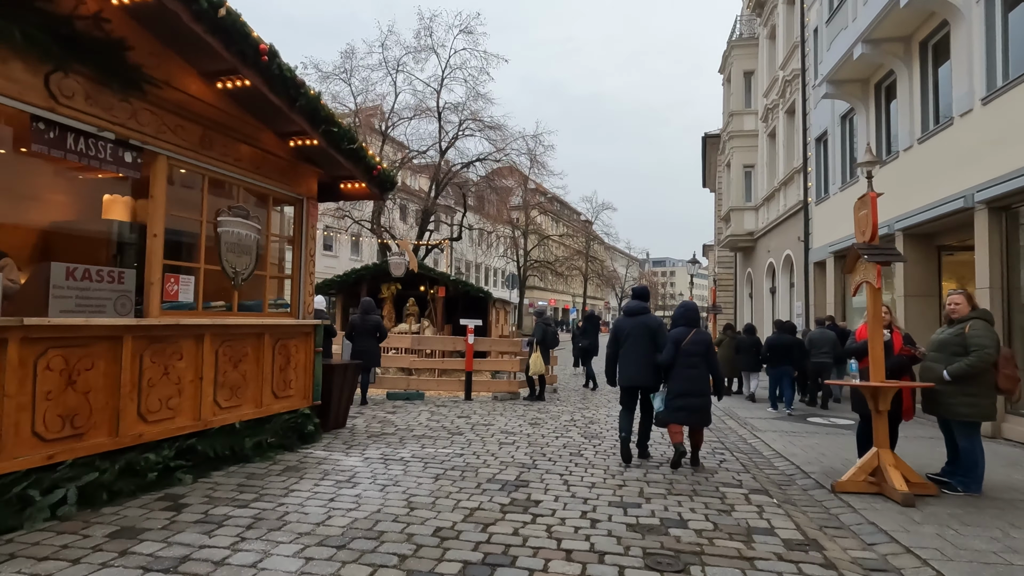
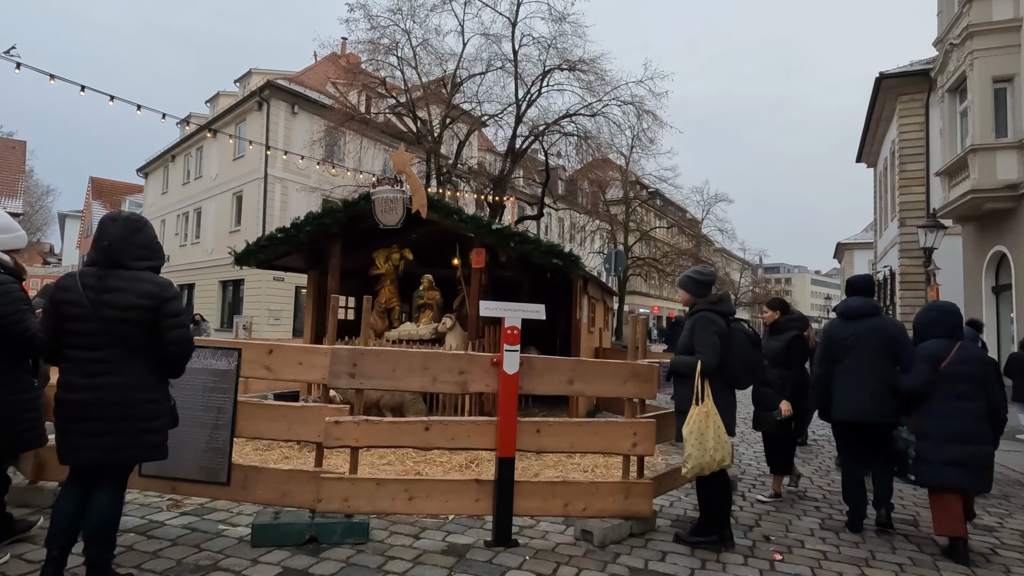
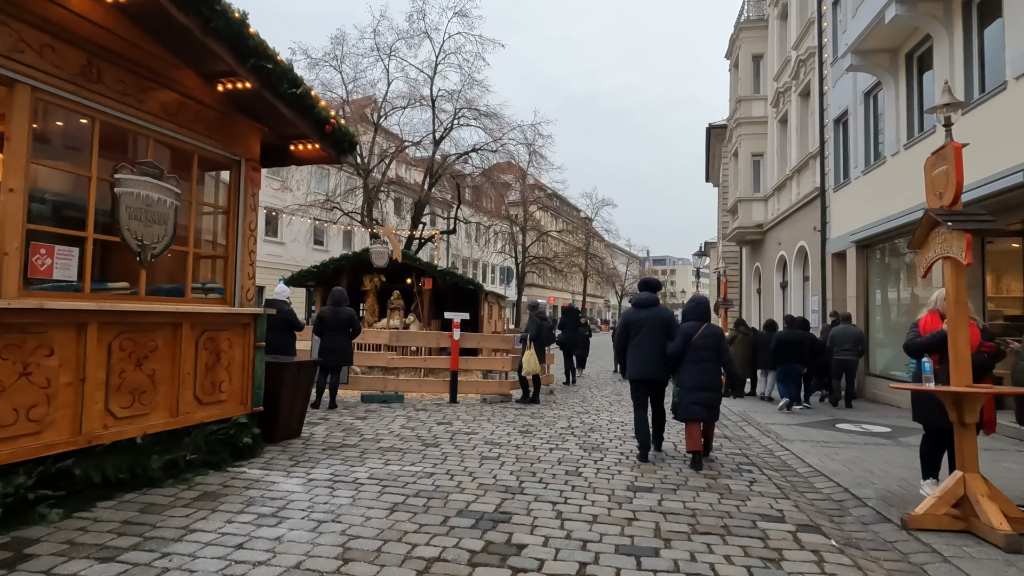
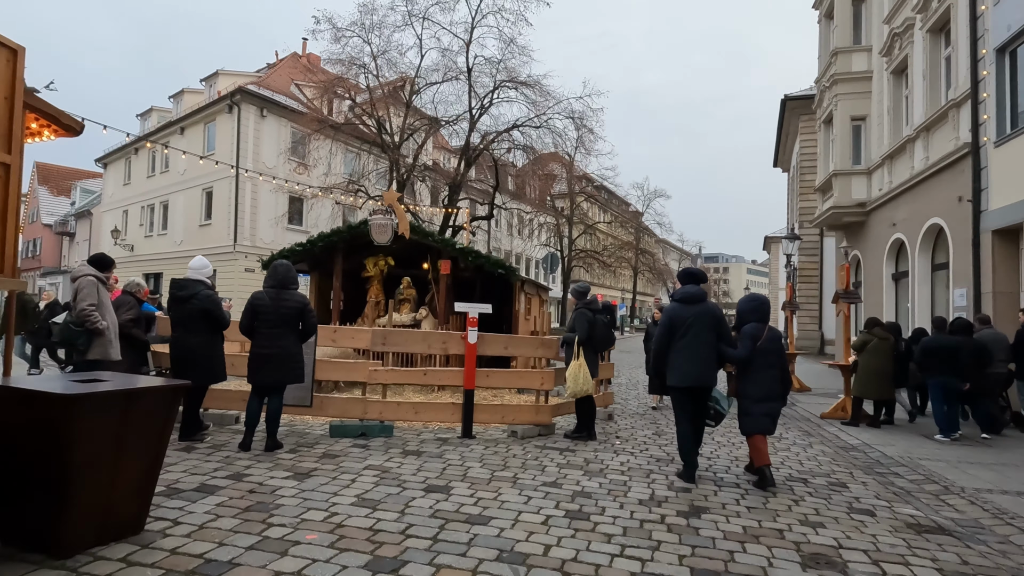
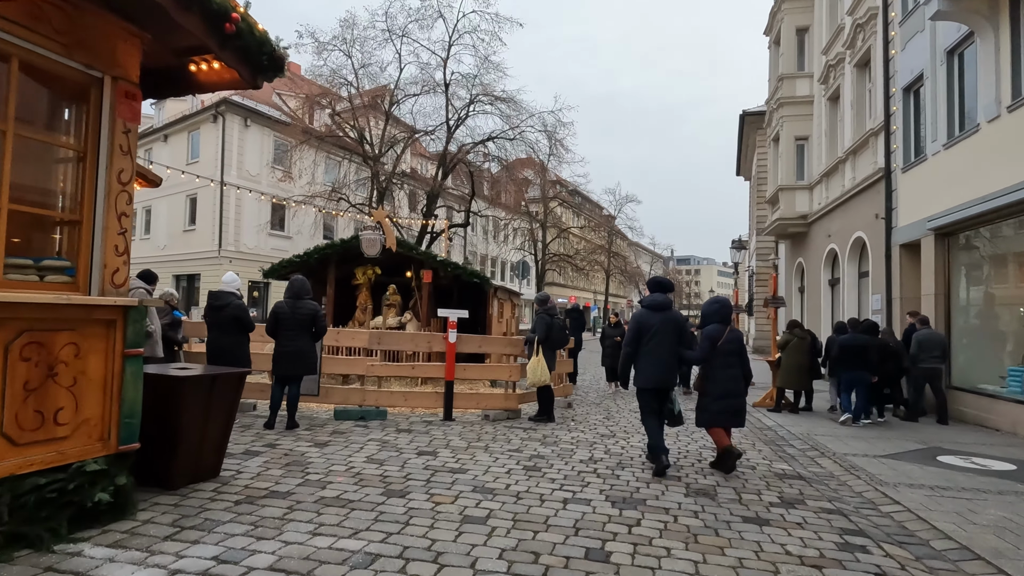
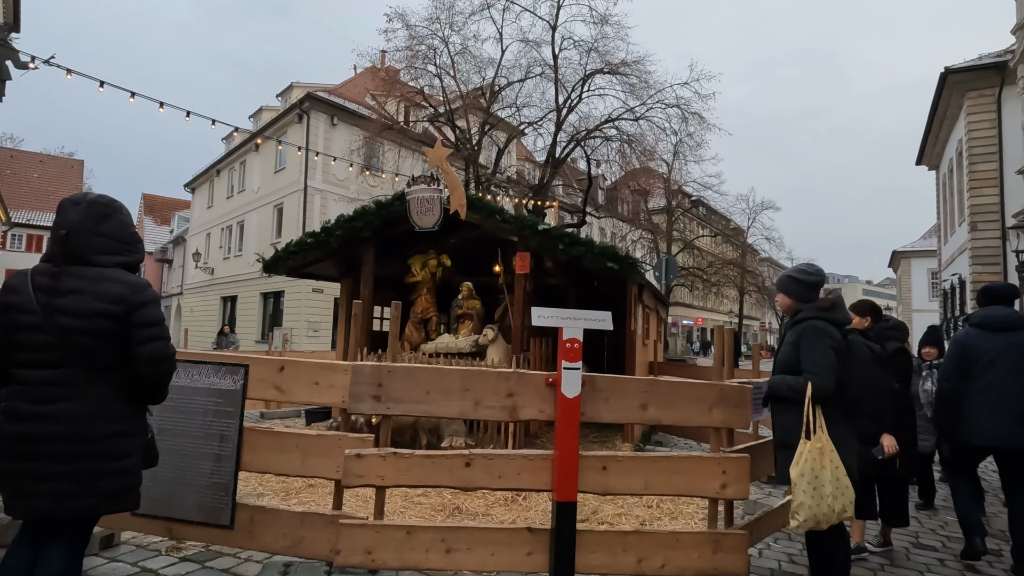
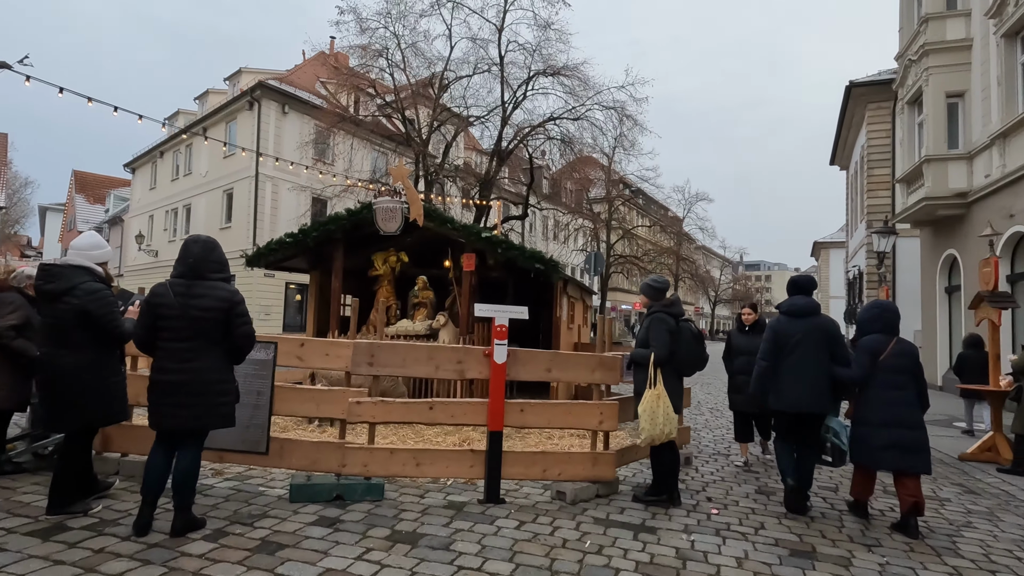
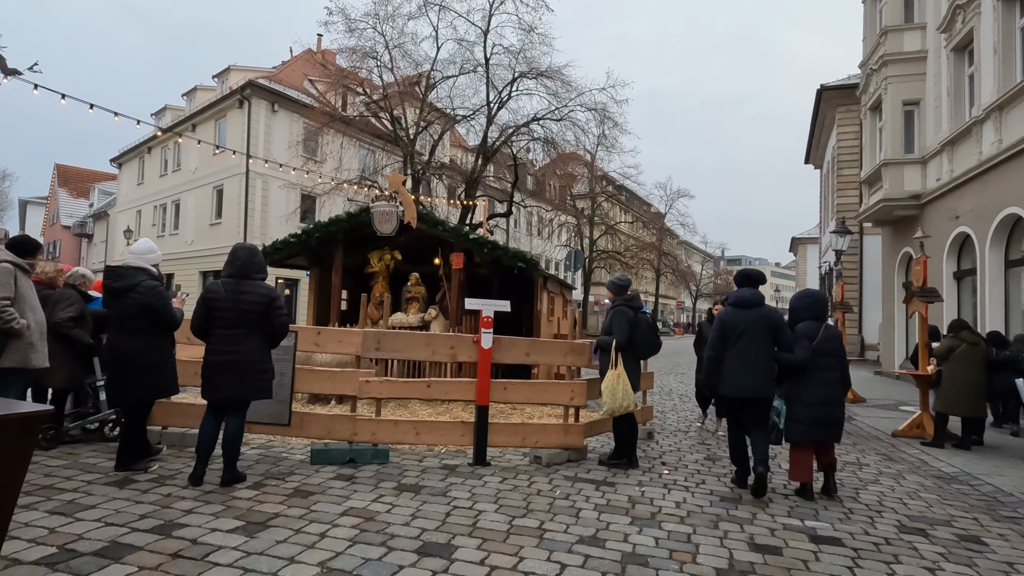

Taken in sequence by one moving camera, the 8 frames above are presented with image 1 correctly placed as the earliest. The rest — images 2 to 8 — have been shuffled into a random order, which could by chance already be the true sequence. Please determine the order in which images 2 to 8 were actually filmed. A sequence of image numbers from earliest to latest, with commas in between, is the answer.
3, 5, 4, 8, 7, 2, 6
